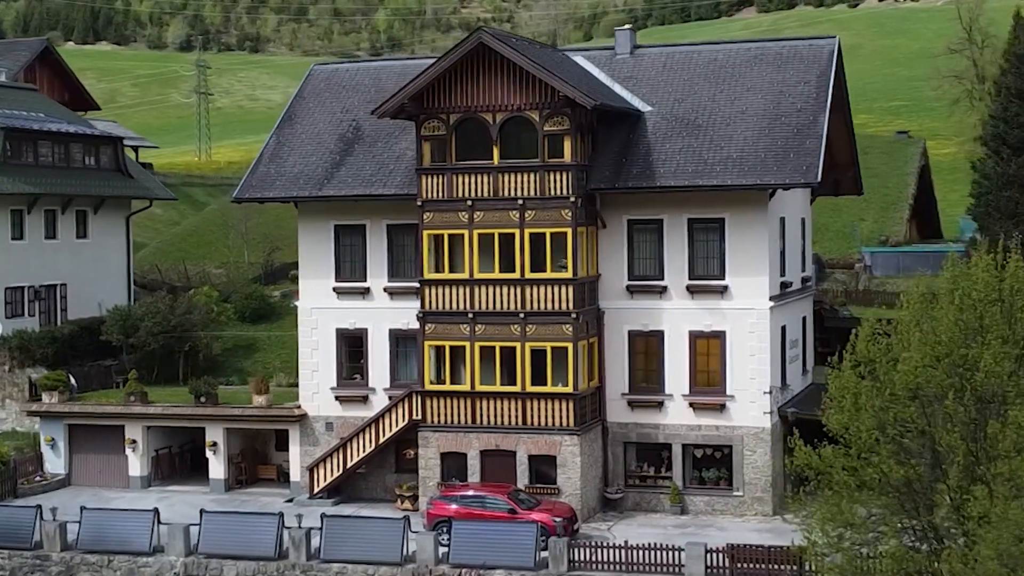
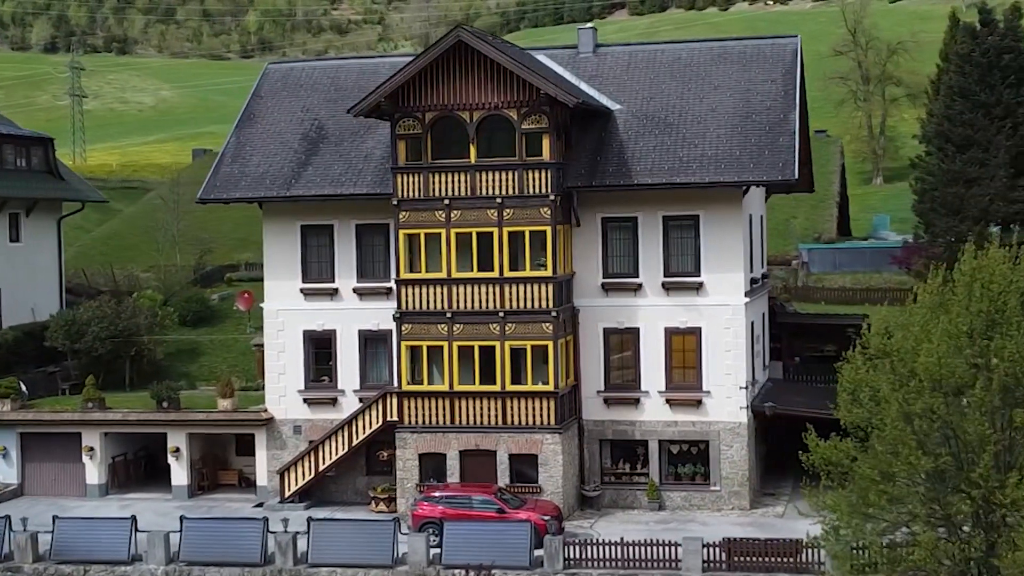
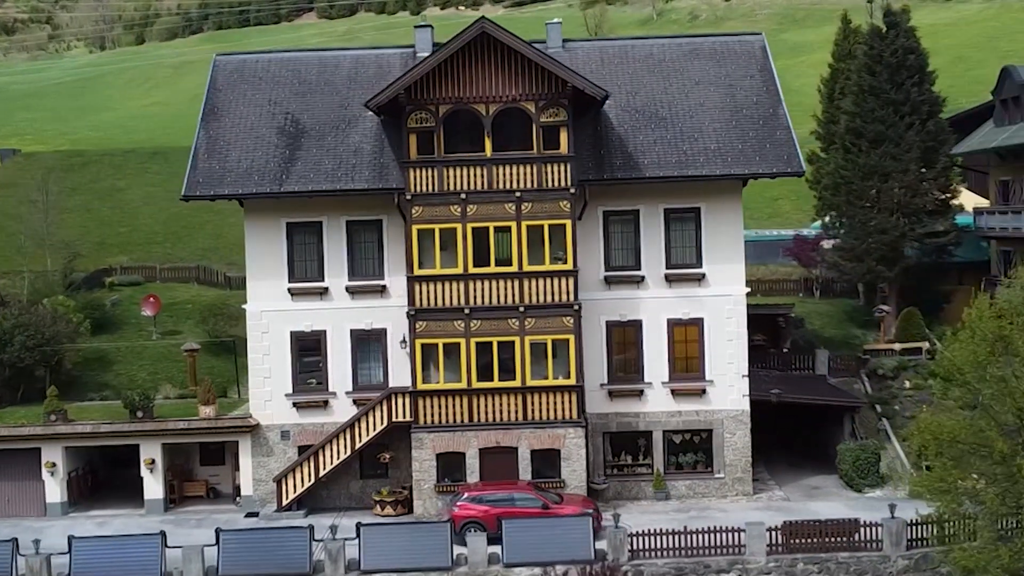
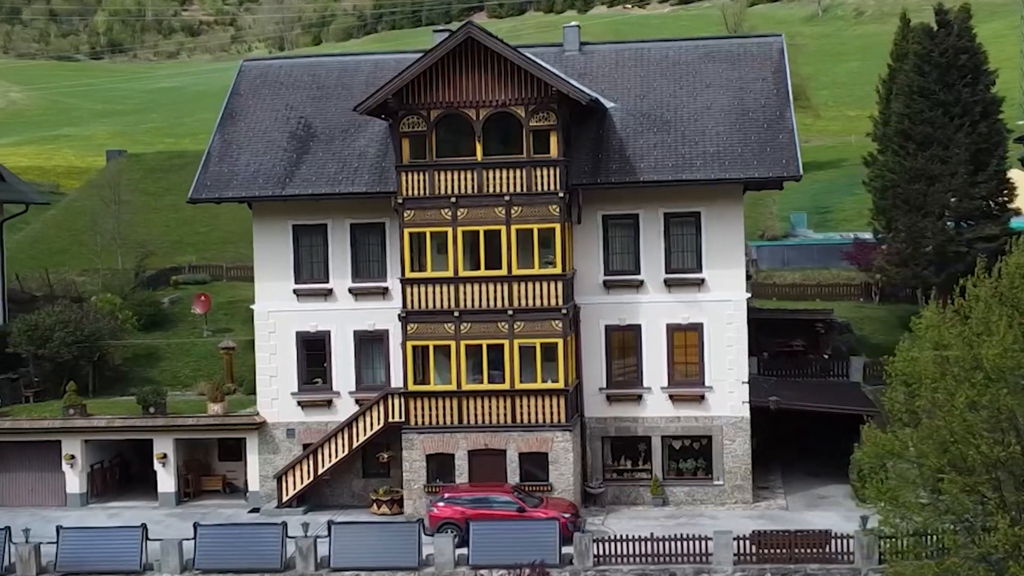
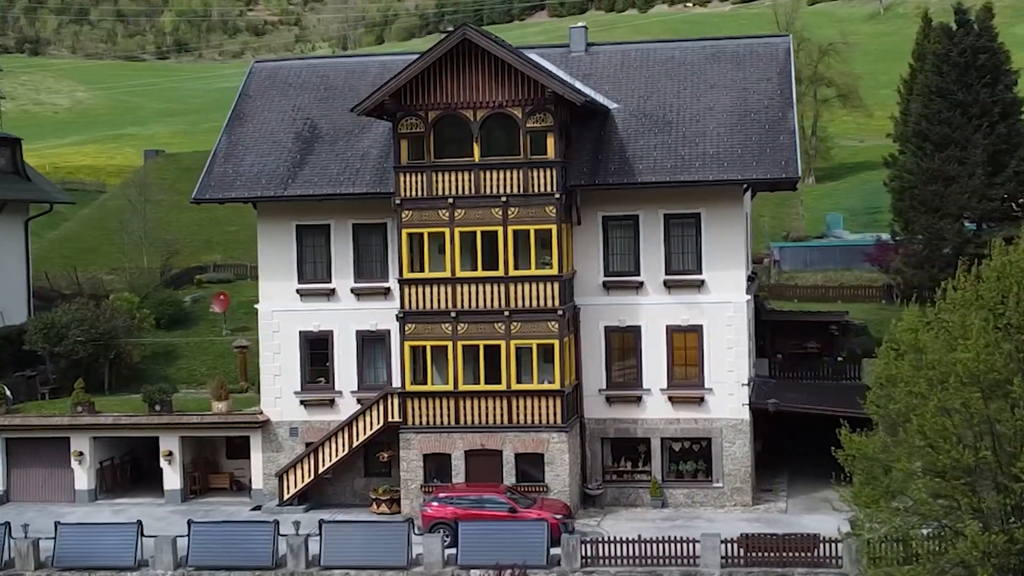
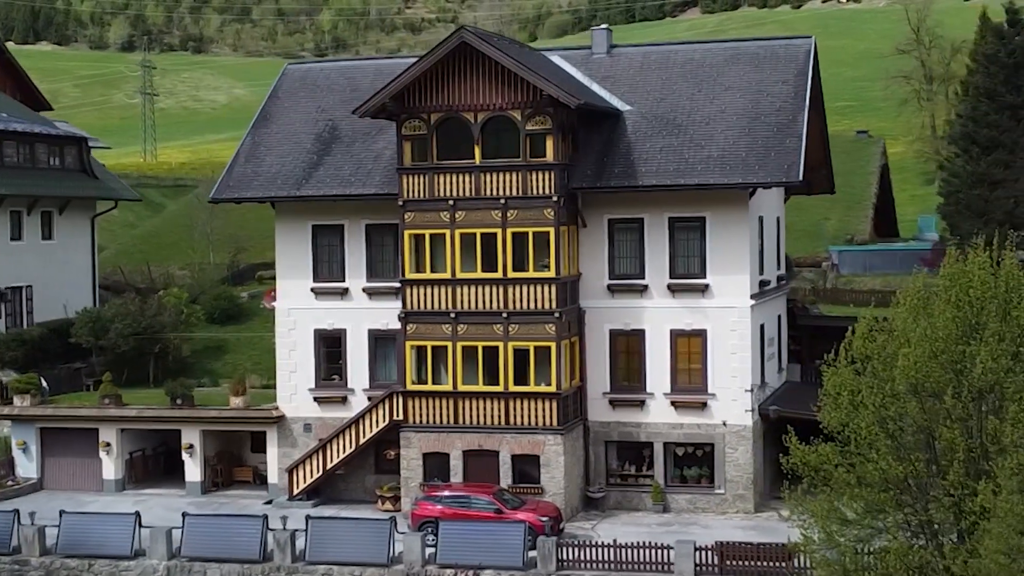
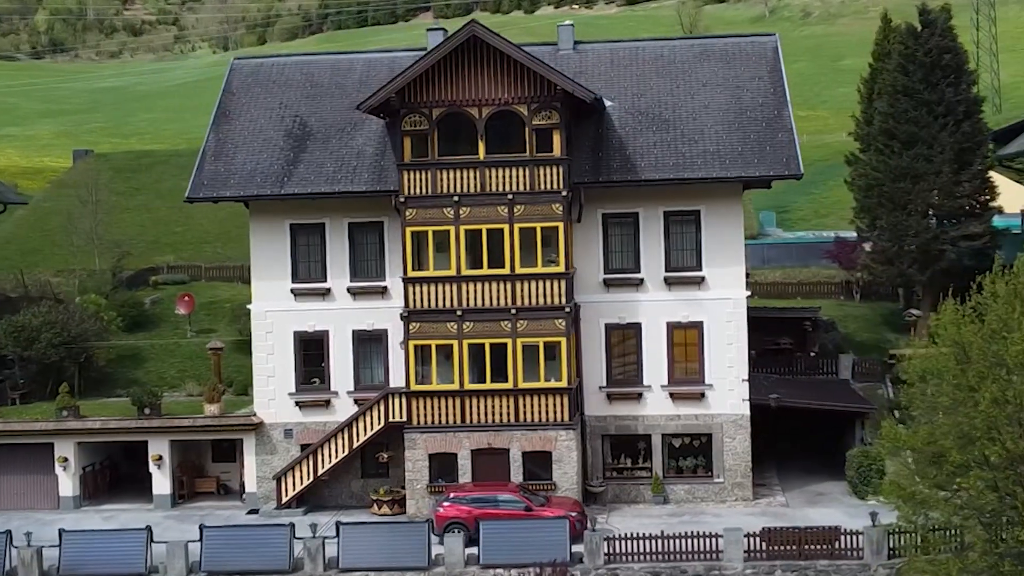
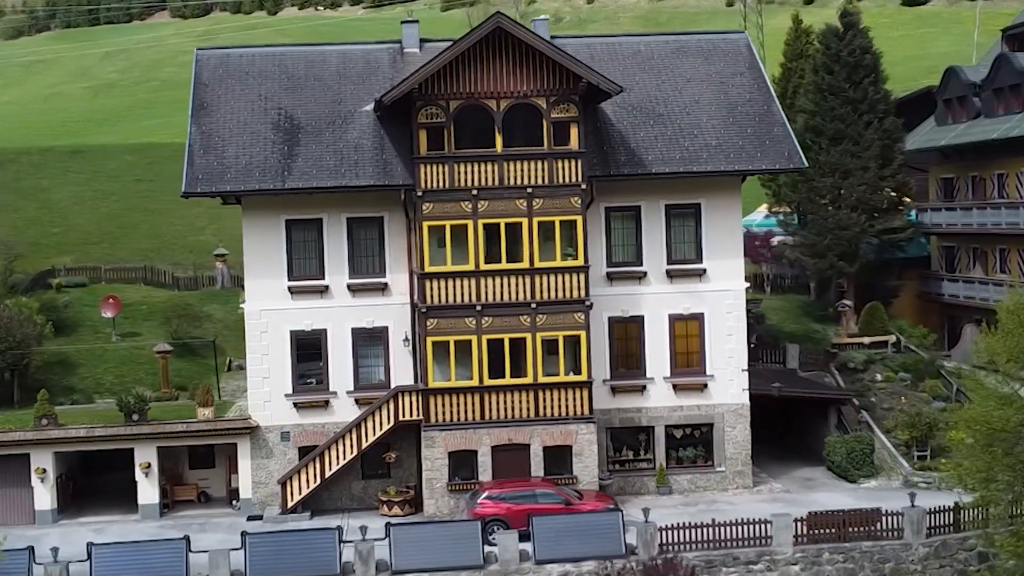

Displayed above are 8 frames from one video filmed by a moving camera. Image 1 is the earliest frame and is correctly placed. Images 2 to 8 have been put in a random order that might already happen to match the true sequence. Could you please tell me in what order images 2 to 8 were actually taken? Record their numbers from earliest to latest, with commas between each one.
6, 2, 5, 4, 7, 3, 8
